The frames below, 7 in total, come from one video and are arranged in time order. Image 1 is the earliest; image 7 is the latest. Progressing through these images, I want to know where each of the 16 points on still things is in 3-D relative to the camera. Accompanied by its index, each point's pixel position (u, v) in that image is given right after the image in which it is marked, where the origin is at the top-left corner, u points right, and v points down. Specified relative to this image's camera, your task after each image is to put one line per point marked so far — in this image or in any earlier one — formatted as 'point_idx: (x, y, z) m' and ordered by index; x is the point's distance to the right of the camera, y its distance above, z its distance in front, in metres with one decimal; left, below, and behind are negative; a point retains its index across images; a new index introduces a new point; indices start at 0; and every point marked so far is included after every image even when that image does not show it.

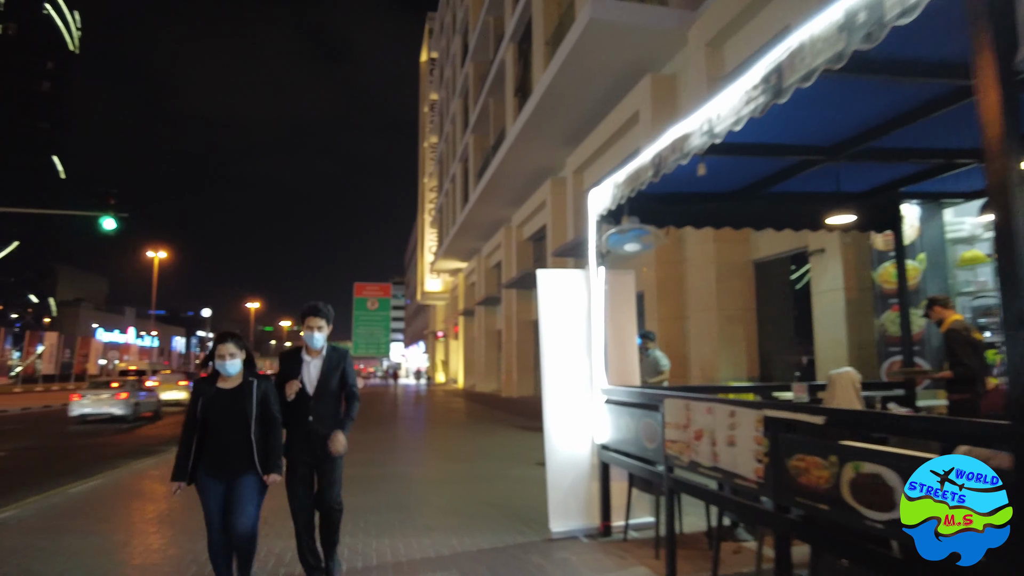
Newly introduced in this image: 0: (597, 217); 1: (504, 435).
0: (+0.7, +0.6, +4.9) m
1: (-0.3, -3.0, +12.5) m
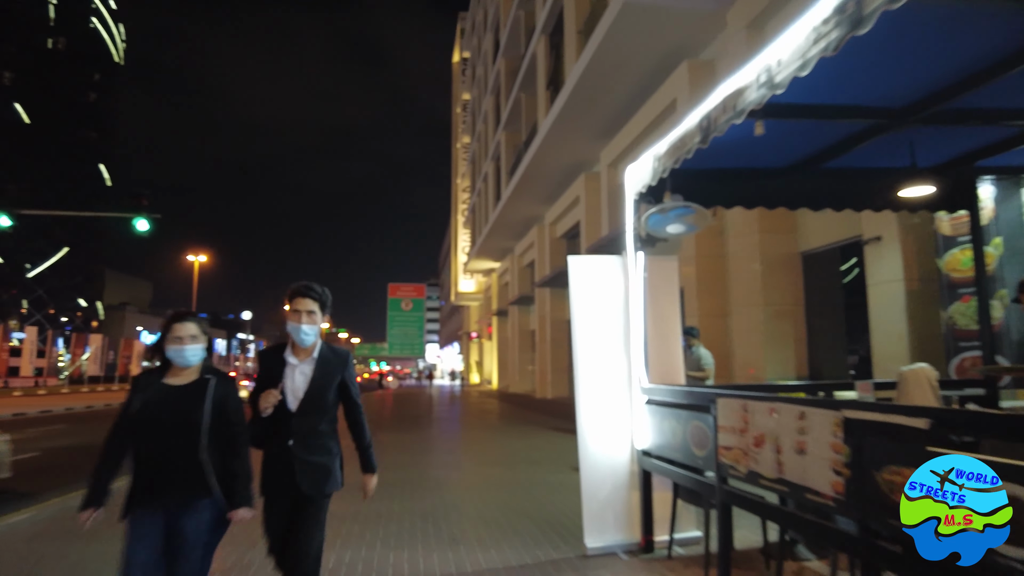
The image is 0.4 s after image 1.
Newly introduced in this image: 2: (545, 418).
0: (+0.9, +0.7, +4.4) m
1: (+0.4, -2.9, +12.0) m
2: (+0.9, -3.5, +16.6) m
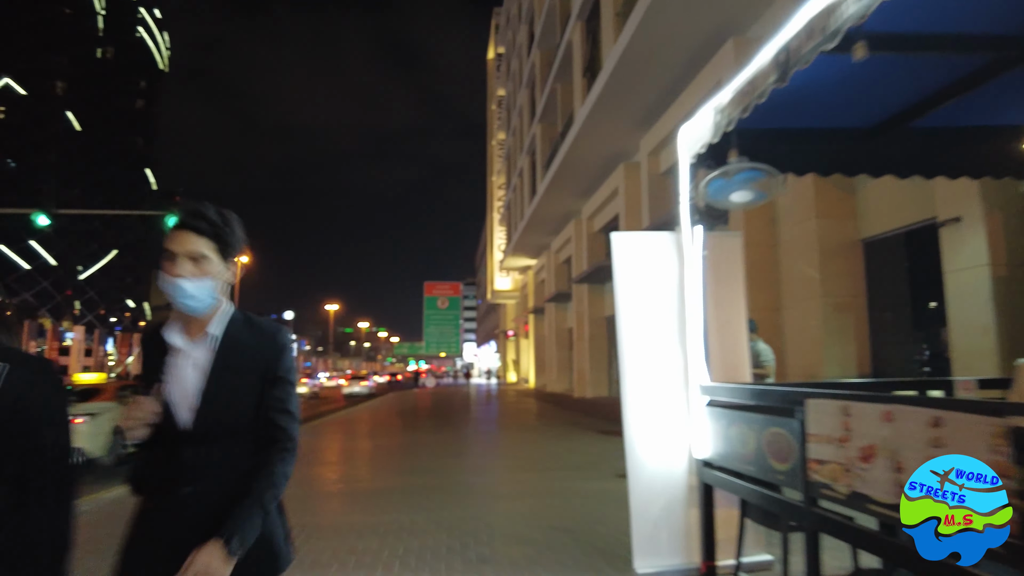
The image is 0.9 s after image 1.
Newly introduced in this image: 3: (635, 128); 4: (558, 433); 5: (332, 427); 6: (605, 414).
0: (+1.1, +0.8, +3.8) m
1: (+1.0, -2.8, +11.4) m
2: (+1.9, -3.4, +15.9) m
3: (+3.8, +5.0, +19.2) m
4: (+0.8, -2.9, +12.3) m
5: (-5.2, -3.9, +17.4) m
6: (+2.5, -3.4, +16.5) m
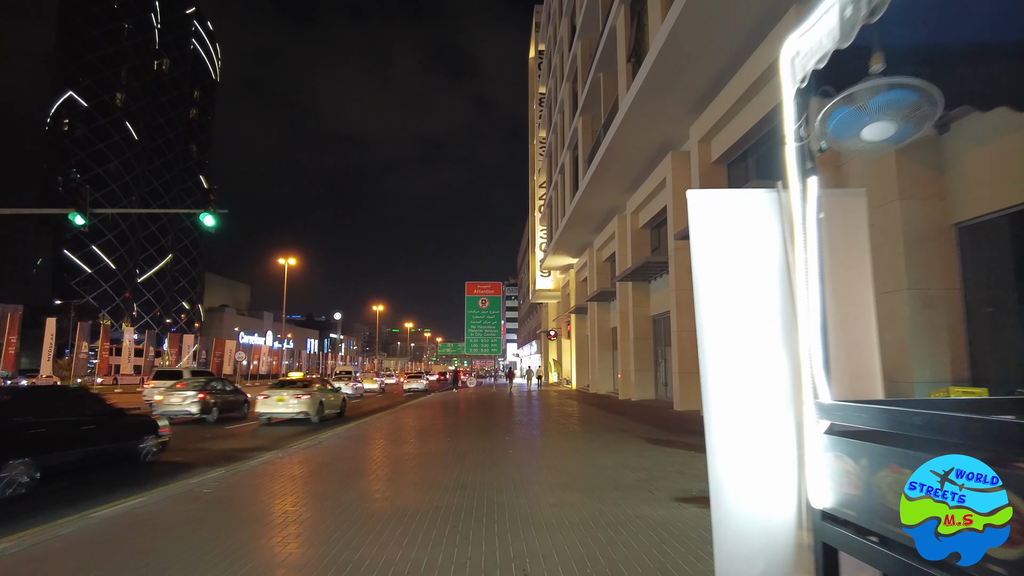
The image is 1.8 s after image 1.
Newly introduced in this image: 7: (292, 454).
0: (+1.3, +0.9, +2.7) m
1: (+1.8, -2.7, +10.3) m
2: (+2.9, -3.3, +14.8) m
3: (+5.0, +5.1, +17.9) m
4: (+1.6, -2.8, +11.2) m
5: (-4.0, -3.9, +16.7) m
6: (+3.5, -3.3, +15.3) m
7: (-4.1, -3.1, +11.4) m
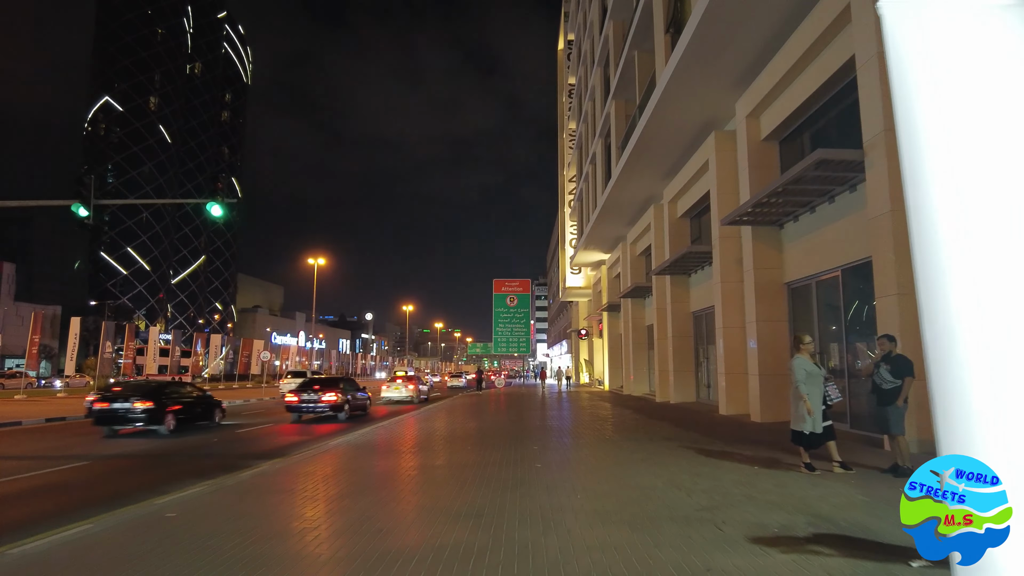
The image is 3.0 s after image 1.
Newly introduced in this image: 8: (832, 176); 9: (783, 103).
0: (+1.3, +1.1, +1.2) m
1: (+2.2, -2.5, +8.8) m
2: (+3.5, -3.1, +13.2) m
3: (+5.8, +5.3, +16.2) m
4: (+2.1, -2.6, +9.7) m
5: (-3.3, -3.7, +15.5) m
6: (+4.2, -3.1, +13.7) m
7: (-3.6, -2.9, +10.2) m
8: (+5.8, +2.0, +11.0) m
9: (+6.5, +4.4, +14.5) m
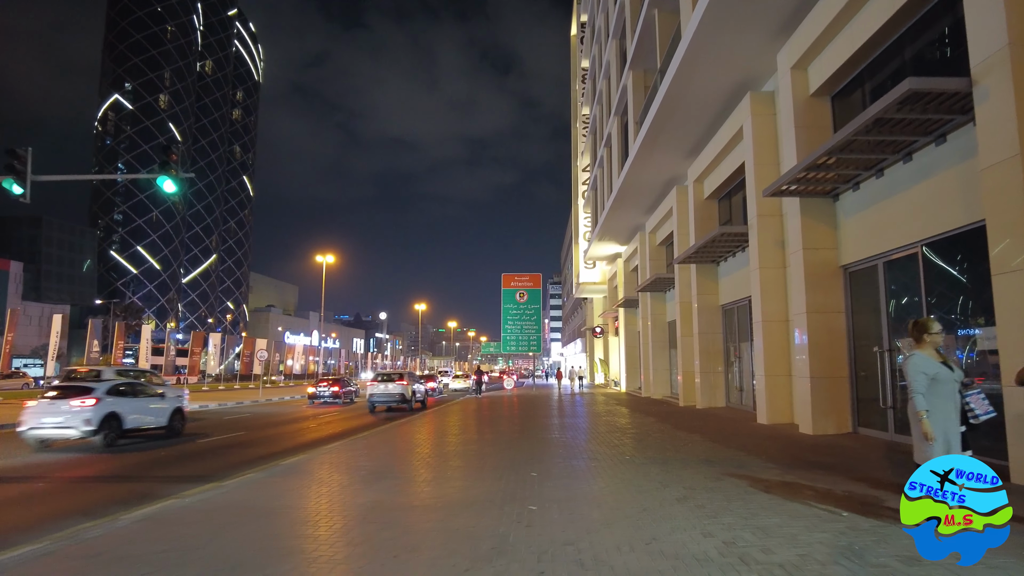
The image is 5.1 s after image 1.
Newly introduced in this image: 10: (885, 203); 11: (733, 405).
0: (+0.9, +1.4, -1.2) m
1: (+2.0, -2.2, +6.4) m
2: (+3.5, -2.8, +10.8) m
3: (+5.8, +5.6, +13.7) m
4: (+1.9, -2.3, +7.3) m
5: (-3.2, -3.4, +13.2) m
6: (+4.2, -2.8, +11.2) m
7: (-3.7, -2.6, +7.9) m
8: (+5.6, +2.3, +8.5) m
9: (+6.5, +4.7, +12.0) m
10: (+6.4, +1.5, +10.5) m
11: (+6.6, -3.5, +18.2) m
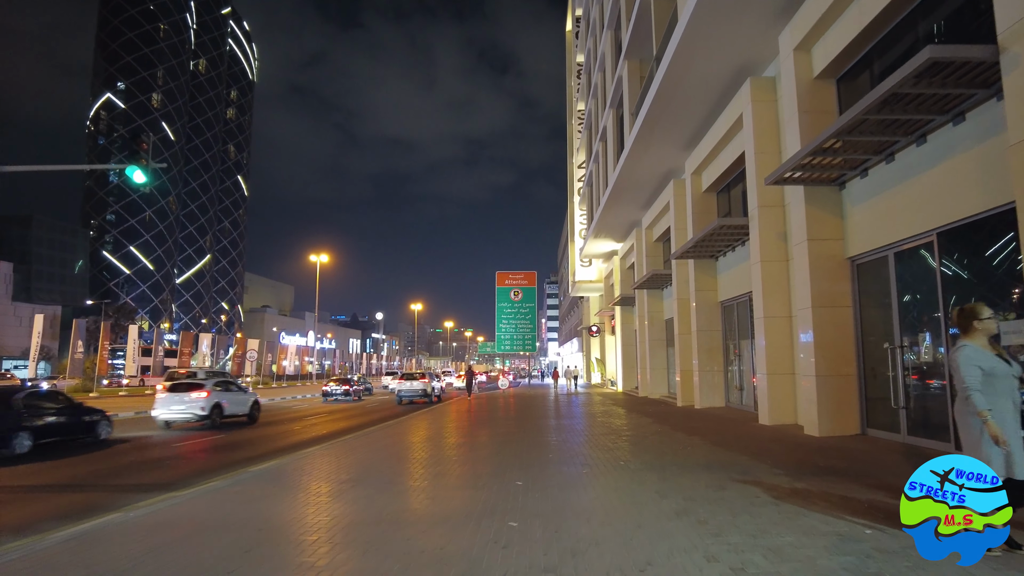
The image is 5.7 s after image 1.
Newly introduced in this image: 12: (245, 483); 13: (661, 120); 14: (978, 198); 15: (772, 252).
0: (+0.8, +1.5, -1.9) m
1: (+1.8, -2.1, +5.7) m
2: (+3.3, -2.6, +10.1) m
3: (+5.5, +5.7, +13.1) m
4: (+1.7, -2.2, +6.6) m
5: (-3.5, -3.3, +12.5) m
6: (+4.0, -2.7, +10.6) m
7: (-3.9, -2.5, +7.2) m
8: (+5.4, +2.5, +7.8) m
9: (+6.2, +4.8, +11.3) m
10: (+6.2, +1.6, +9.9) m
11: (+6.4, -3.4, +17.6) m
12: (-3.8, -2.7, +8.5) m
13: (+4.3, +4.9, +17.5) m
14: (+6.1, +1.2, +8.0) m
15: (+5.6, +0.8, +13.2) m
